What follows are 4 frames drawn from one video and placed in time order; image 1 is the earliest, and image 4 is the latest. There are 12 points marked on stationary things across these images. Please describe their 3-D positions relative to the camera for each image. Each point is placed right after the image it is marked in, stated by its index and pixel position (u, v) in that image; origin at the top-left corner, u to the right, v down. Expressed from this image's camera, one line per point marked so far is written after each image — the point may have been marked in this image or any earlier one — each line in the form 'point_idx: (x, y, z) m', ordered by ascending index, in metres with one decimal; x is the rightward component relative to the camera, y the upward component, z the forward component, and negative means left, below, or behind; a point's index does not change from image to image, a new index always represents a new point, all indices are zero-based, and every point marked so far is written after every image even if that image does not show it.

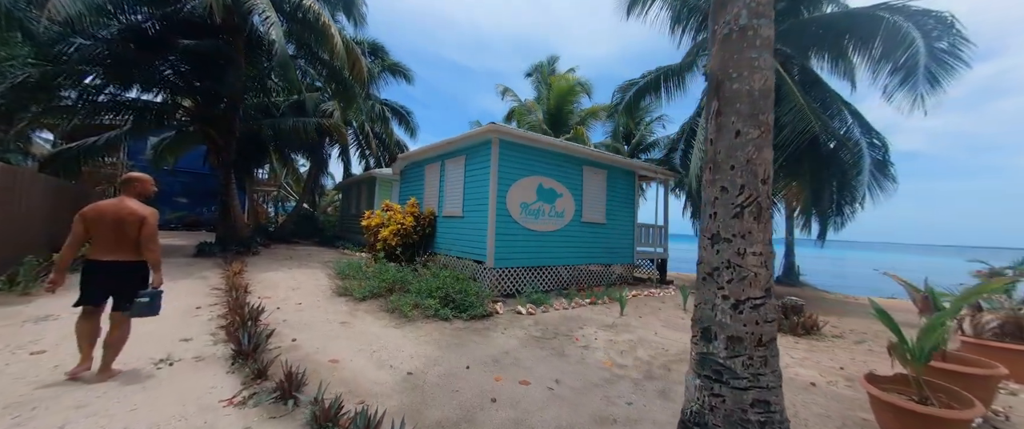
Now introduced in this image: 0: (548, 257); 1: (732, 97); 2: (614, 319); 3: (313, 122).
0: (+0.9, -1.0, +8.3) m
1: (+1.1, +0.6, +1.7) m
2: (+1.7, -1.8, +5.9) m
3: (-8.7, +4.1, +15.5) m
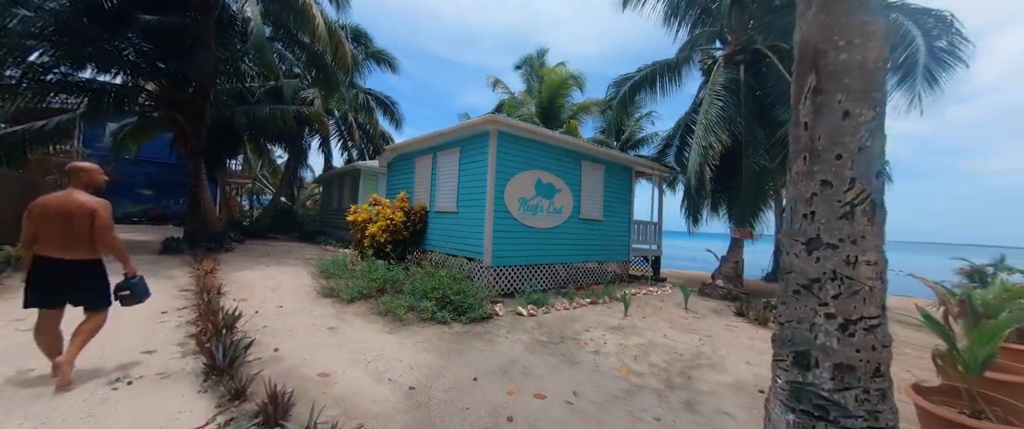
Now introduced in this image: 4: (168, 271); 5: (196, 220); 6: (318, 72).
0: (+0.8, -0.9, +8.0) m
1: (+1.3, +0.6, +1.4) m
2: (+1.7, -1.7, +5.7) m
3: (-9.1, +4.4, +14.7) m
4: (-7.9, -1.3, +8.1) m
5: (-10.4, -0.2, +11.7) m
6: (-7.2, +5.4, +13.4) m
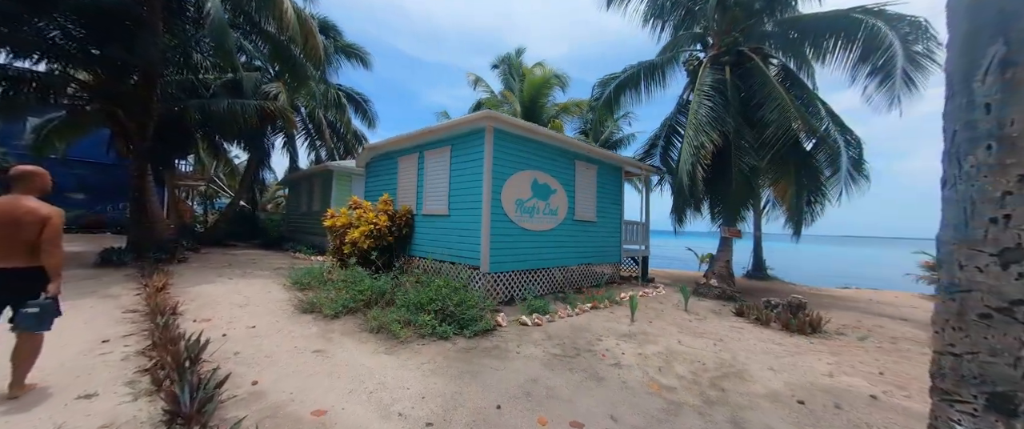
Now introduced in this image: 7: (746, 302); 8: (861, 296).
0: (+0.7, -0.9, +7.6) m
1: (+1.7, +0.6, +1.1) m
2: (+1.8, -1.7, +5.4) m
3: (-9.9, +4.2, +13.5) m
4: (-8.1, -1.5, +7.0) m
5: (-10.9, -0.4, +10.3) m
6: (-7.9, +5.3, +12.4) m
7: (+4.6, -1.7, +6.9) m
8: (+9.0, -2.1, +9.1) m
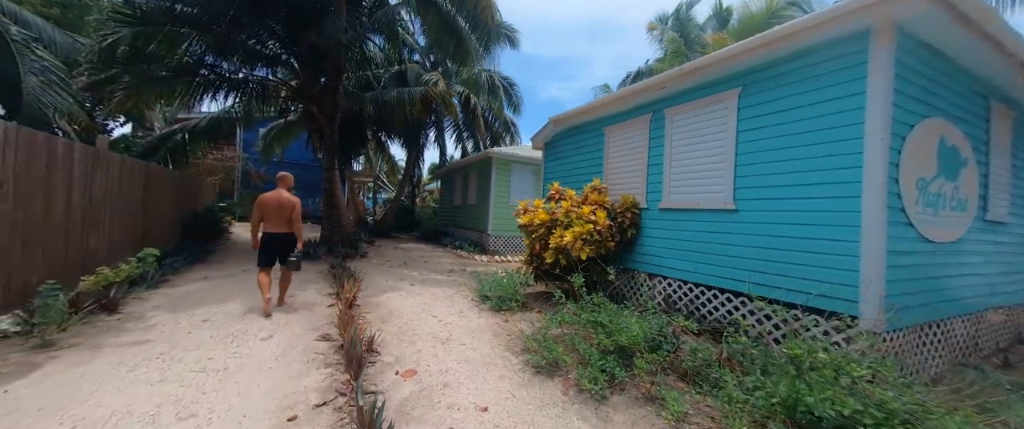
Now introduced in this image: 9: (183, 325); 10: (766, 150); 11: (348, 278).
0: (+4.8, -0.9, +3.8) m
1: (+3.6, +0.4, -2.7) m
2: (+5.1, -1.8, +1.4) m
3: (-3.3, +4.4, +12.7) m
4: (-3.6, -1.4, +6.2) m
5: (-5.2, -0.2, +10.2) m
6: (-1.7, +5.5, +11.0) m
7: (+8.3, -1.7, +1.9) m
8: (+13.2, -2.1, +2.5) m
9: (-4.7, -1.6, +5.0) m
10: (+3.0, +0.7, +4.2) m
11: (-3.1, -1.2, +6.6) m
